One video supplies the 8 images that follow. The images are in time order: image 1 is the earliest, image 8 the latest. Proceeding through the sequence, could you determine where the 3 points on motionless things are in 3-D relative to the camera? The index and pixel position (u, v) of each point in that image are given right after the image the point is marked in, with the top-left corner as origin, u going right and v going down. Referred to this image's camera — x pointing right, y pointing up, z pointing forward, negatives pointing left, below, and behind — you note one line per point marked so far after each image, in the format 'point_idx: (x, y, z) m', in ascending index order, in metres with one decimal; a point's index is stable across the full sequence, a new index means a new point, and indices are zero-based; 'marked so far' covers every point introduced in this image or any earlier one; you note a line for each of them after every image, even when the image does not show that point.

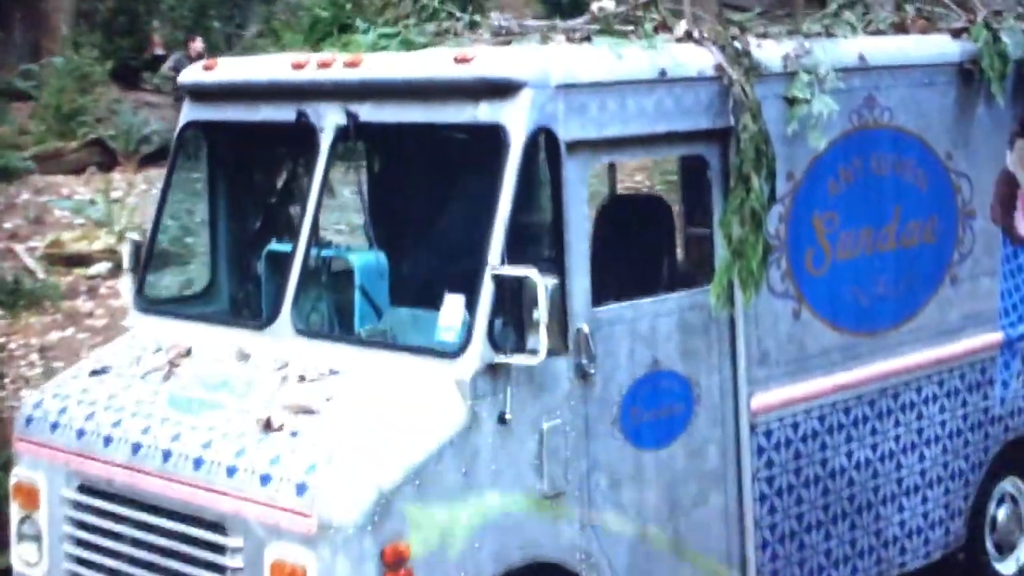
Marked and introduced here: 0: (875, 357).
0: (+0.8, -0.1, +4.2) m
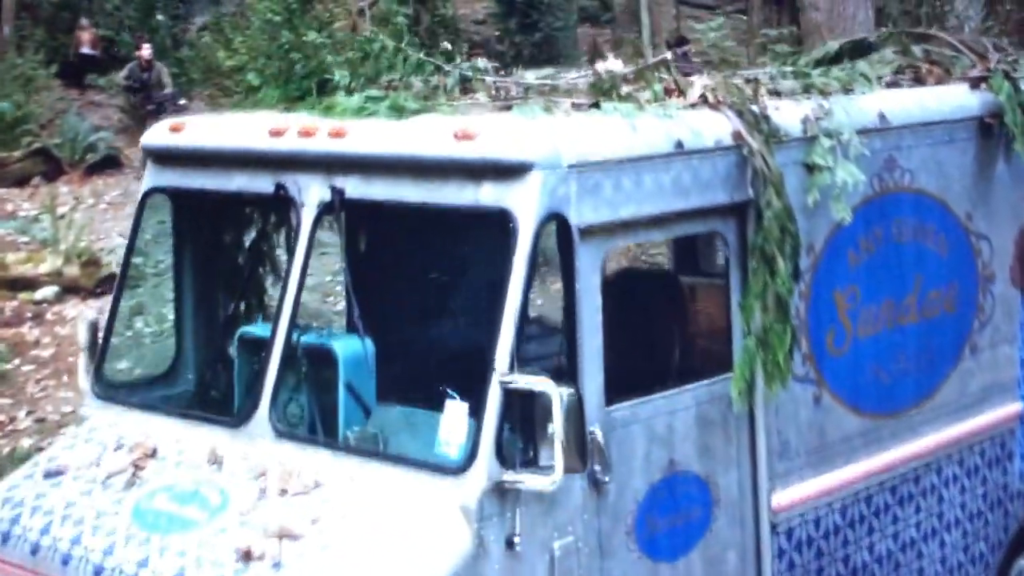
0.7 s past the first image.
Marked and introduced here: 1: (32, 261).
0: (+0.8, -0.3, +3.9) m
1: (-2.3, +0.1, +9.4) m
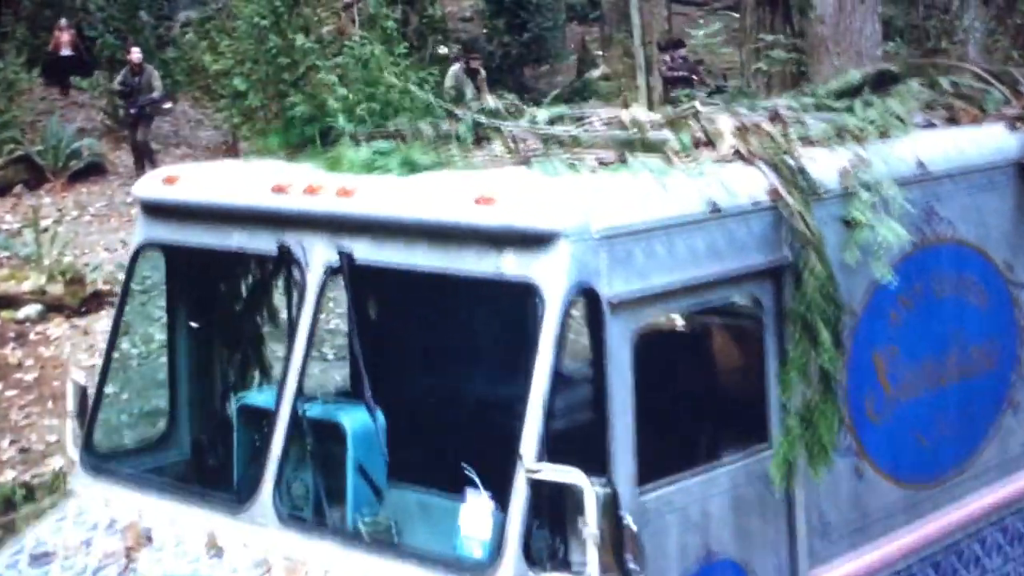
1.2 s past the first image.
0: (+0.8, -0.4, +3.6) m
1: (-2.3, 0.0, +9.2) m
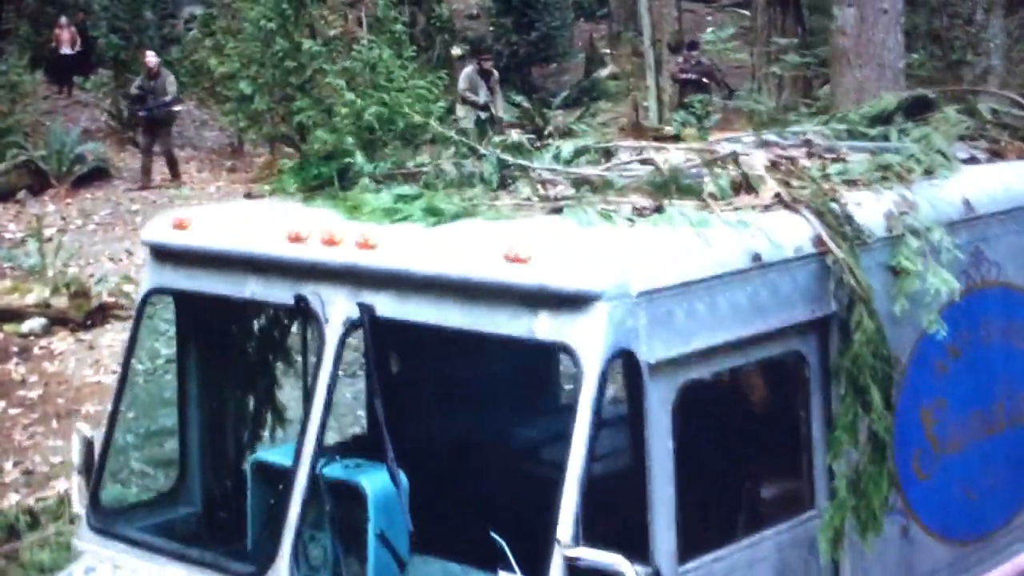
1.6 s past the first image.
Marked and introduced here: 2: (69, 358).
0: (+0.8, -0.5, +3.5) m
1: (-2.3, 0.0, +9.0) m
2: (-1.9, -0.3, +8.4) m
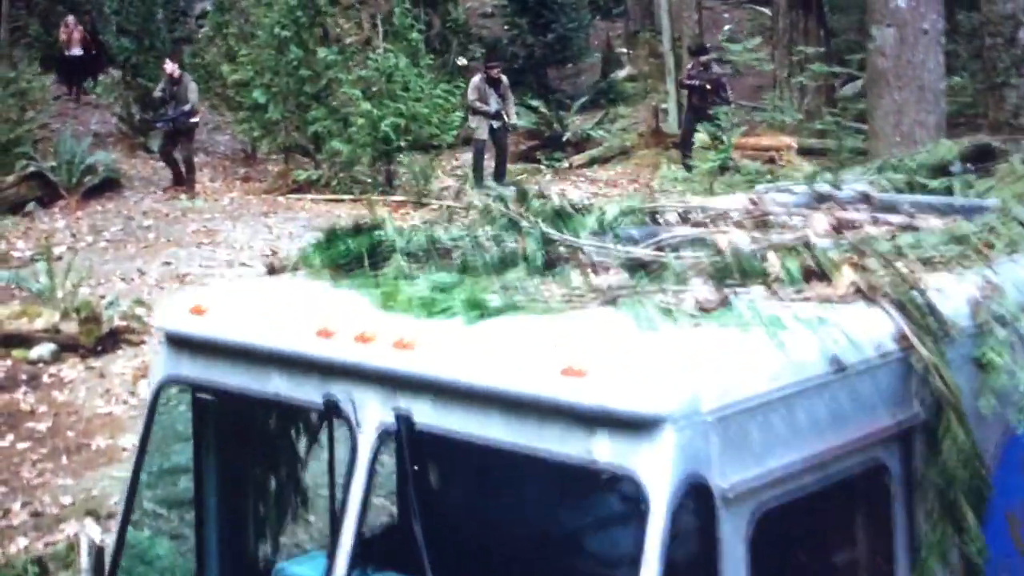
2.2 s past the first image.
0: (+0.9, -0.6, +3.2) m
1: (-2.2, -0.1, +8.7) m
2: (-1.8, -0.4, +8.2) m
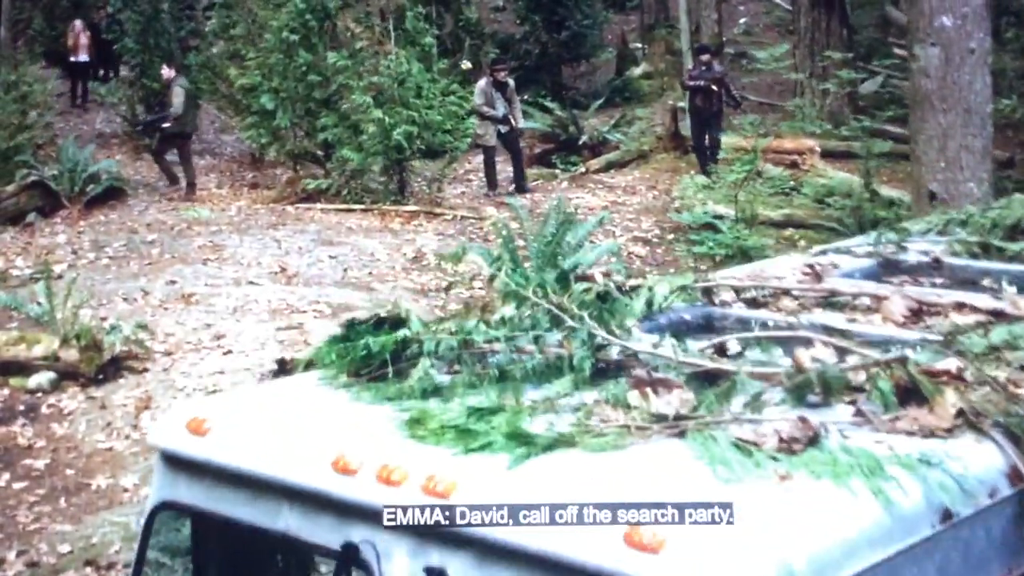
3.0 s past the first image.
0: (+1.0, -0.8, +2.8) m
1: (-2.1, -0.2, +8.4) m
2: (-1.7, -0.5, +7.8) m
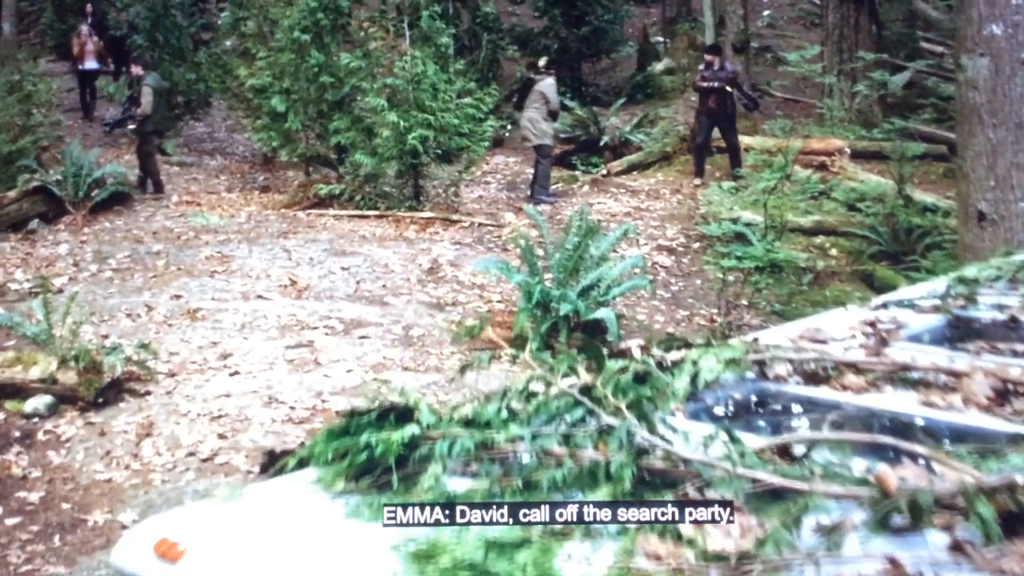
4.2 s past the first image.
0: (+1.0, -0.9, +2.4) m
1: (-2.0, -0.3, +8.0) m
2: (-1.6, -0.6, +7.4) m
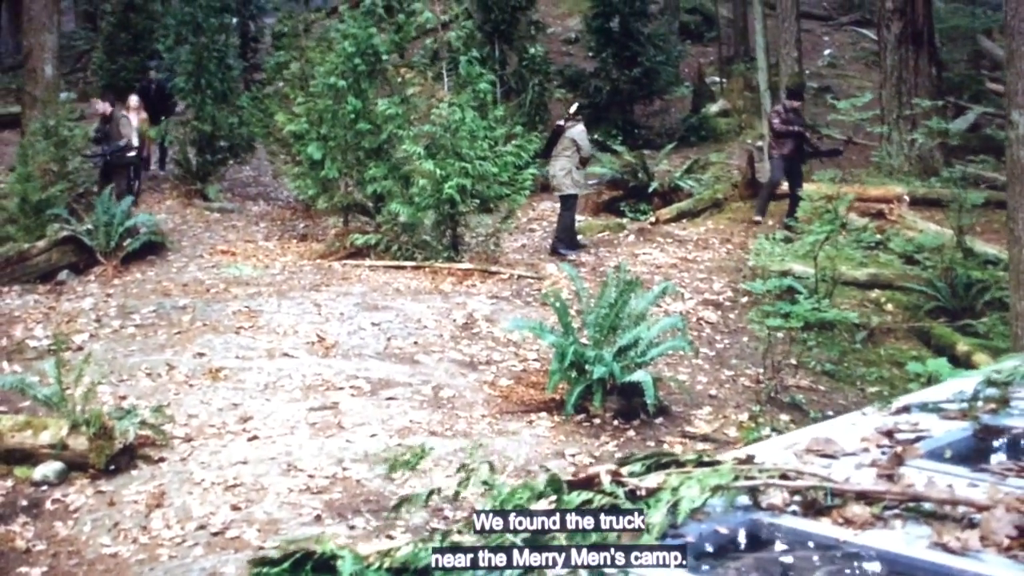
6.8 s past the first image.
0: (+0.9, -1.0, +2.0) m
1: (-1.9, -0.5, +7.7) m
2: (-1.5, -0.8, +7.1) m
